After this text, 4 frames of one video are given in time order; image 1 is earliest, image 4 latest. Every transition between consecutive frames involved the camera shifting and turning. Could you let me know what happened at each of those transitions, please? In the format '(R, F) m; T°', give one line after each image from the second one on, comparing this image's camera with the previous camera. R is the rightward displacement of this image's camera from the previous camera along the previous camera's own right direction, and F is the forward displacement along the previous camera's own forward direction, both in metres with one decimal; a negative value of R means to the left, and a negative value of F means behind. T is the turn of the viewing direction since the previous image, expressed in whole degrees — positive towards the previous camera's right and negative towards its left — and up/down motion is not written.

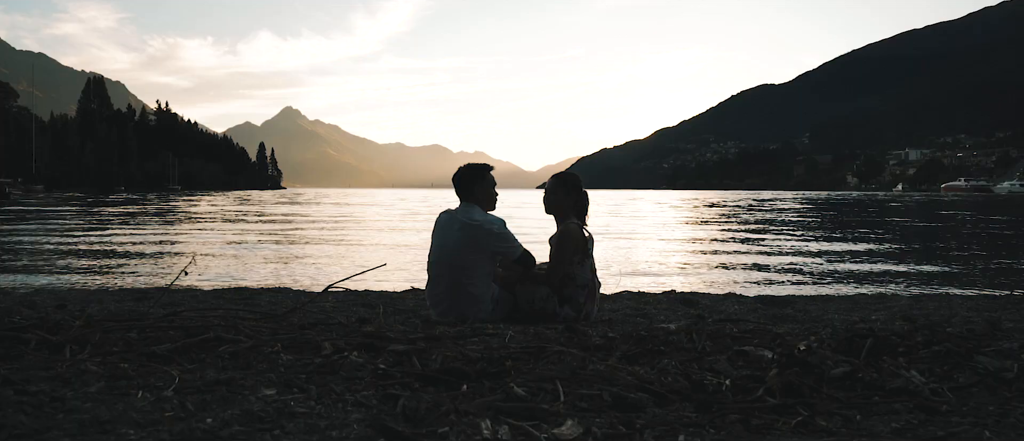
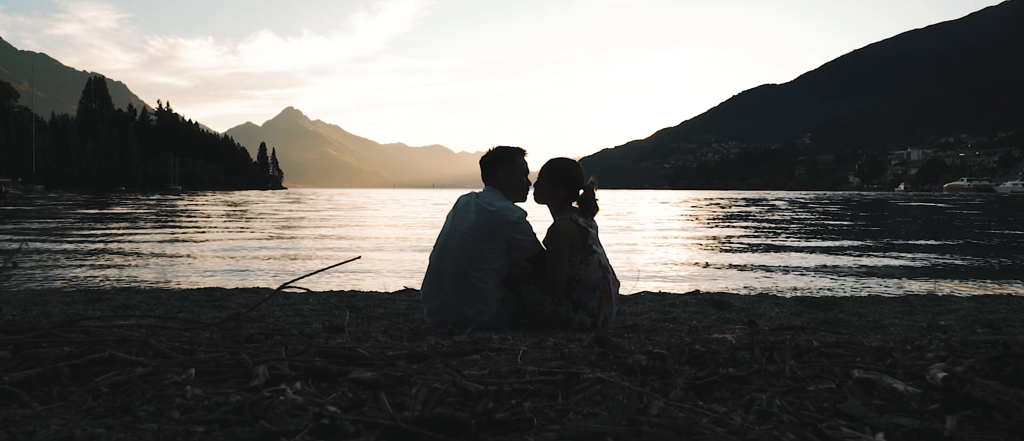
(-0.1, +1.4) m; 0°
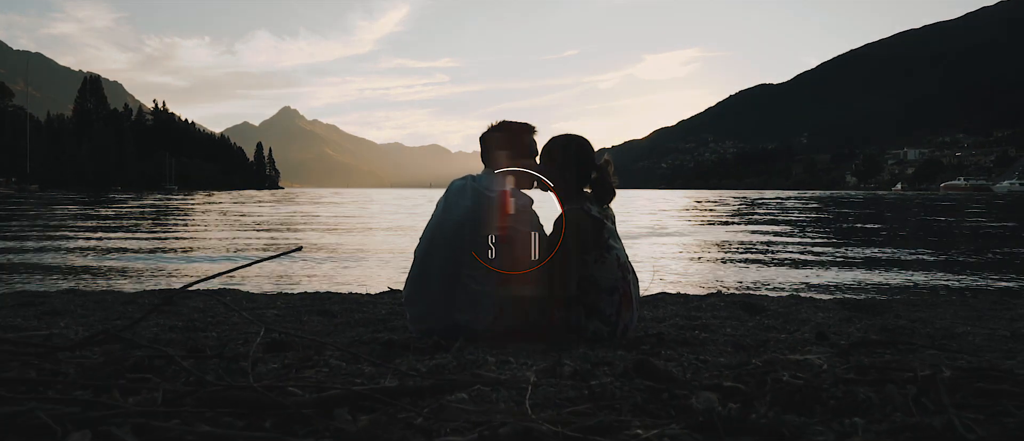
(0.0, +1.3) m; 0°
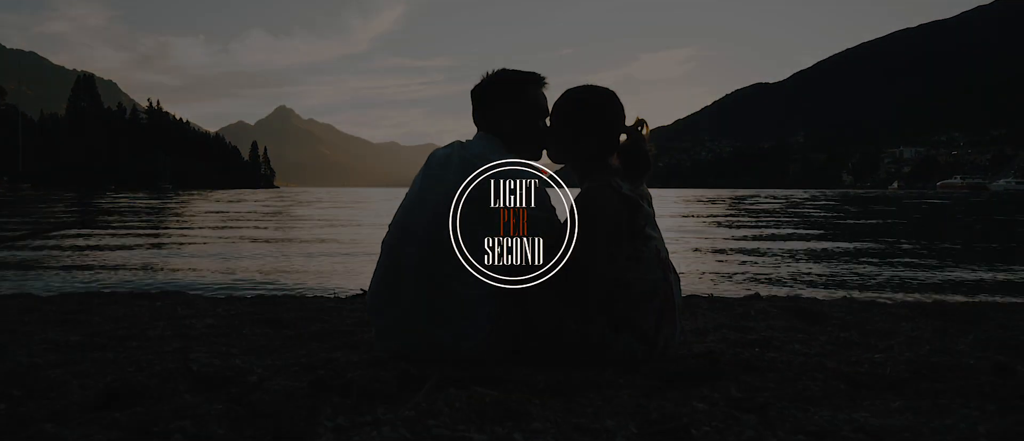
(0.0, +1.7) m; 0°
